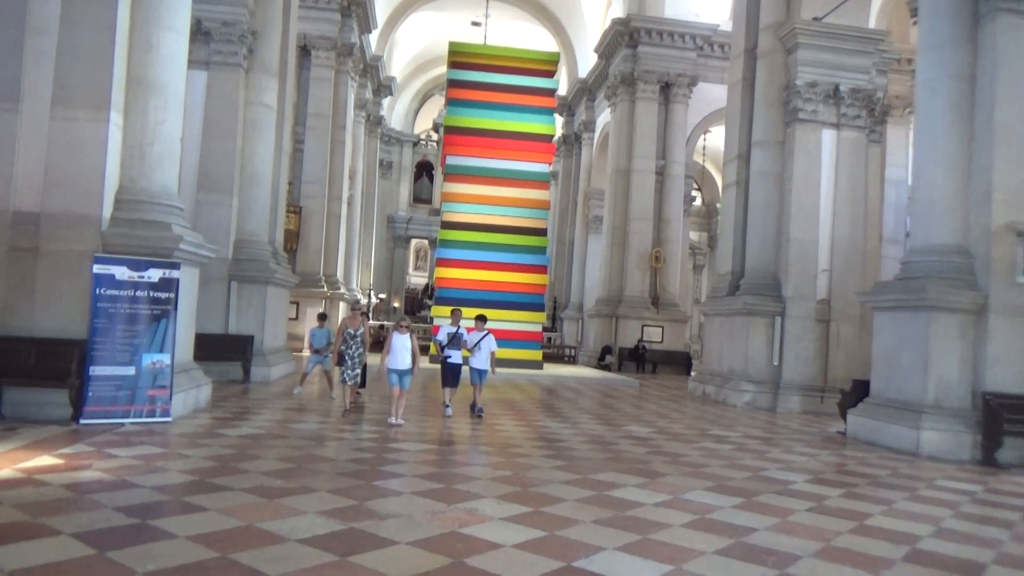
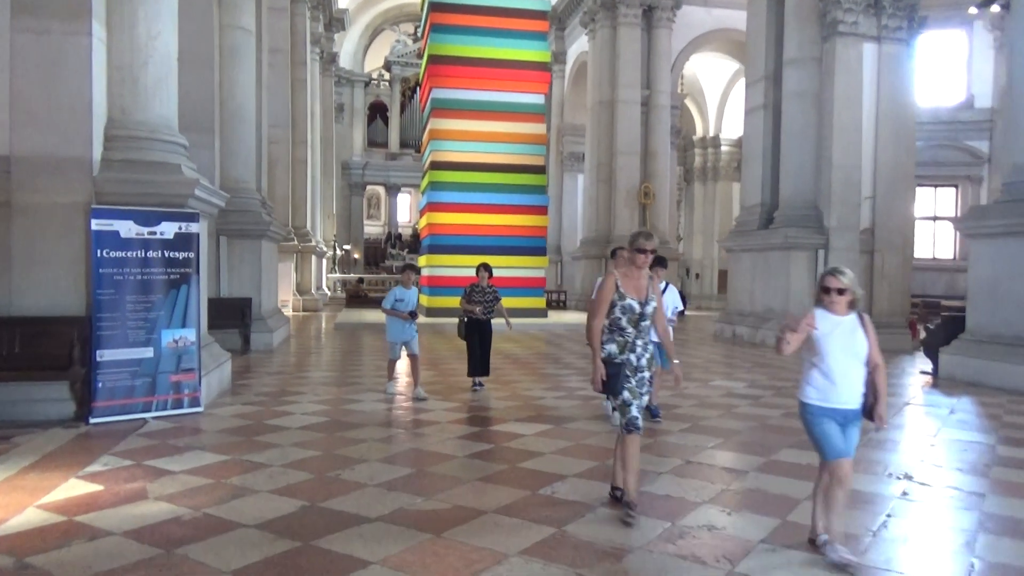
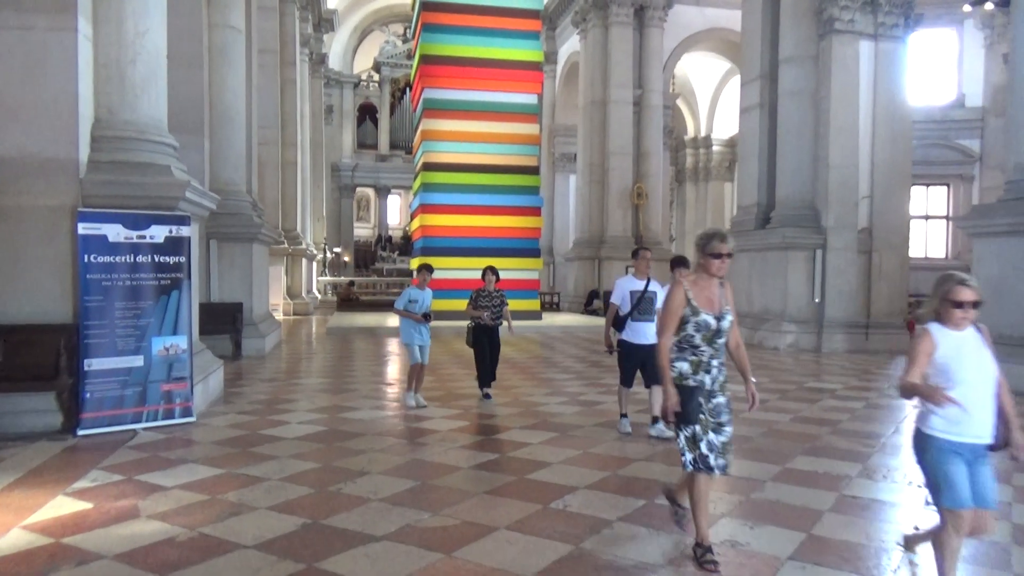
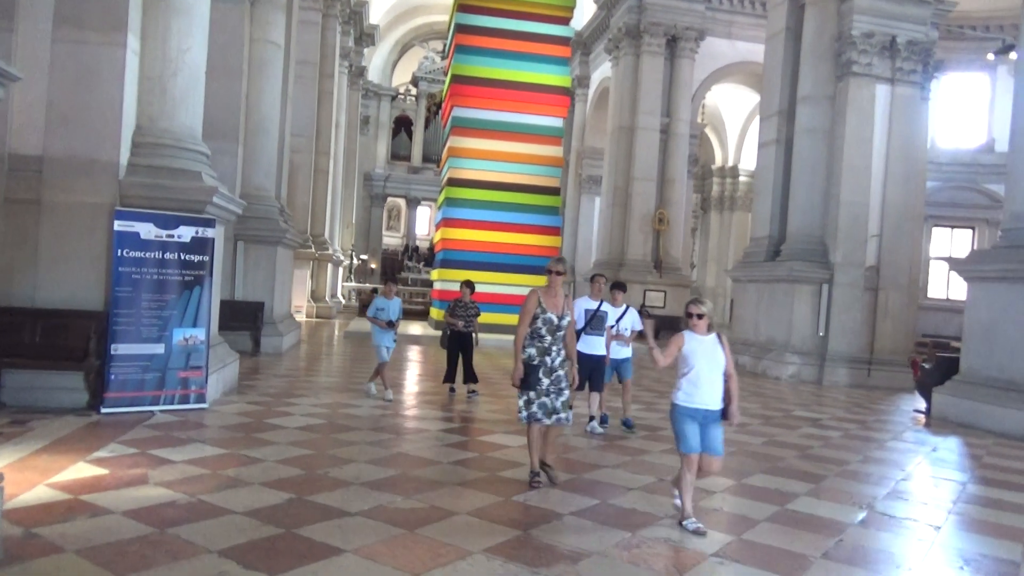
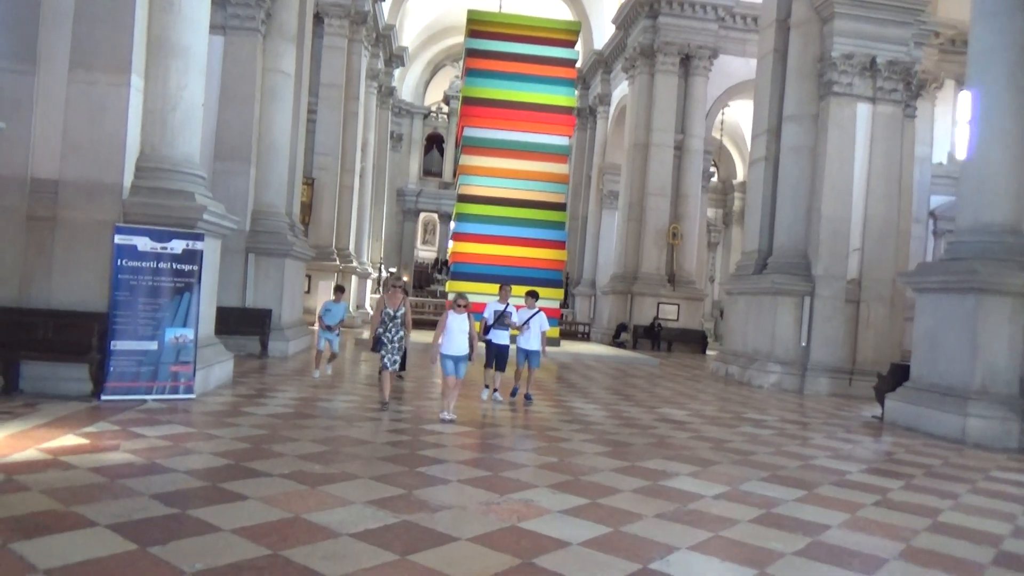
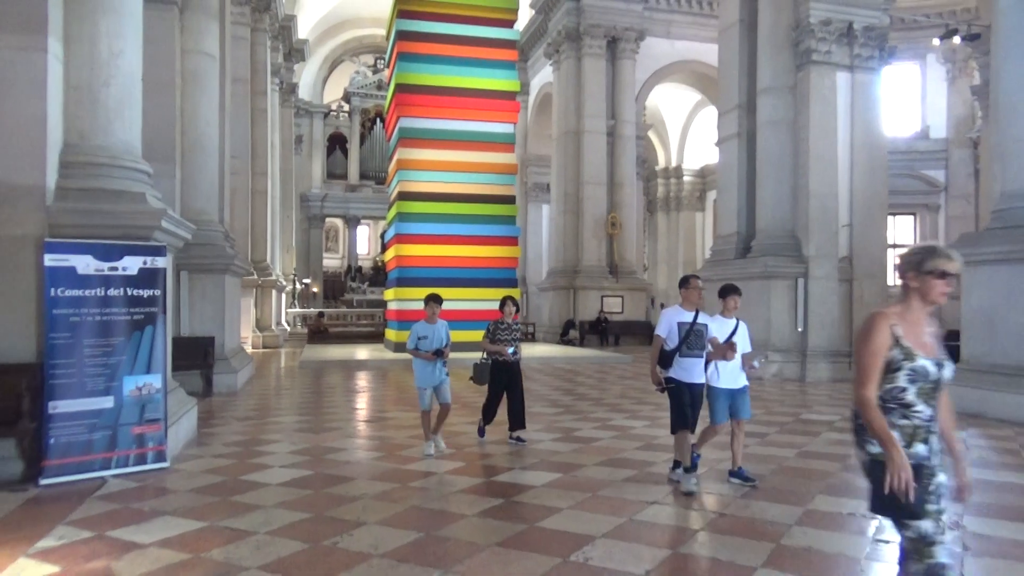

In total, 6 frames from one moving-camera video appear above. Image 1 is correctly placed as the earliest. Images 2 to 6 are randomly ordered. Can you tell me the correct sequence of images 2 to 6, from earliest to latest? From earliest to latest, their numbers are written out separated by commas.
5, 4, 2, 3, 6
